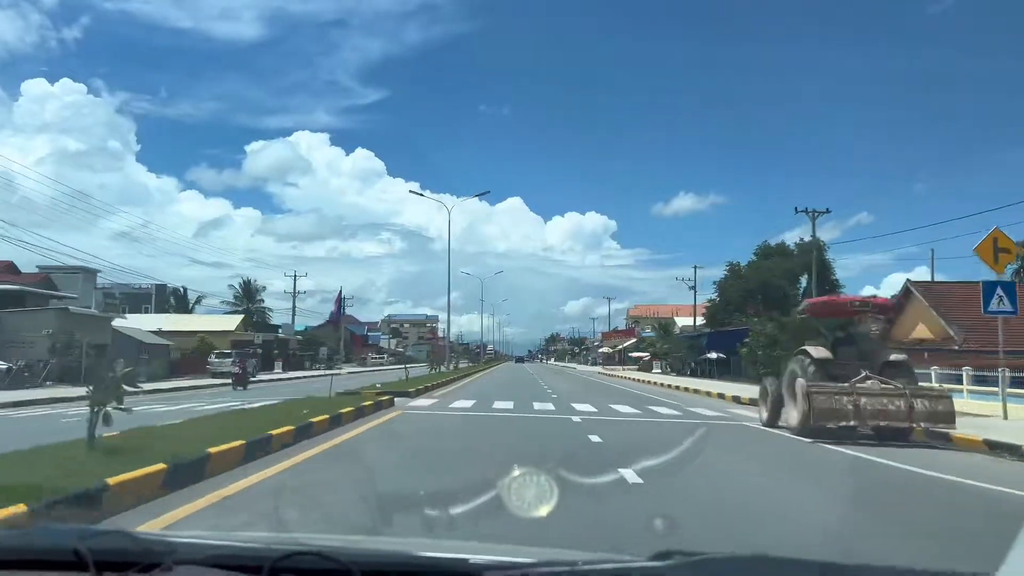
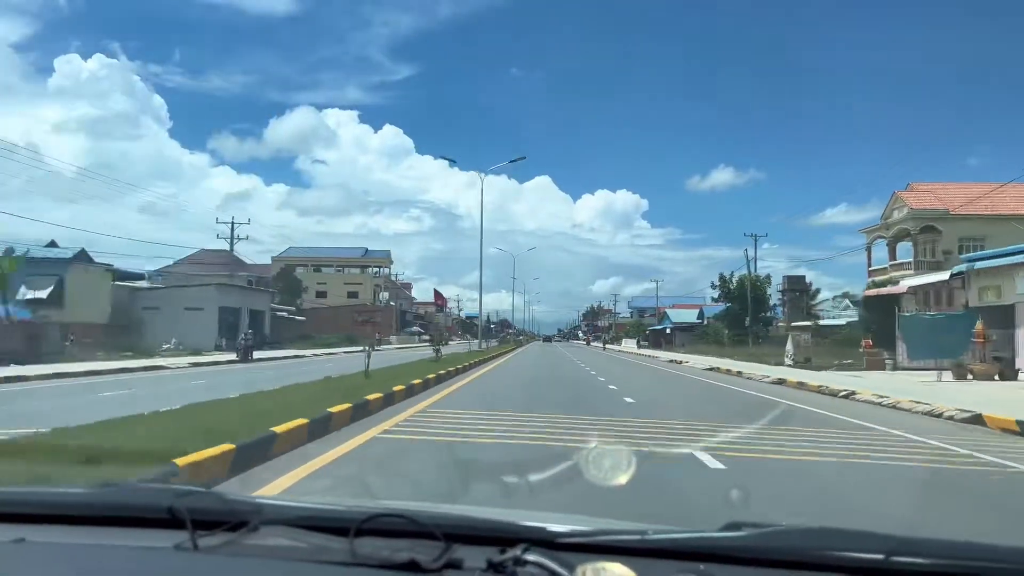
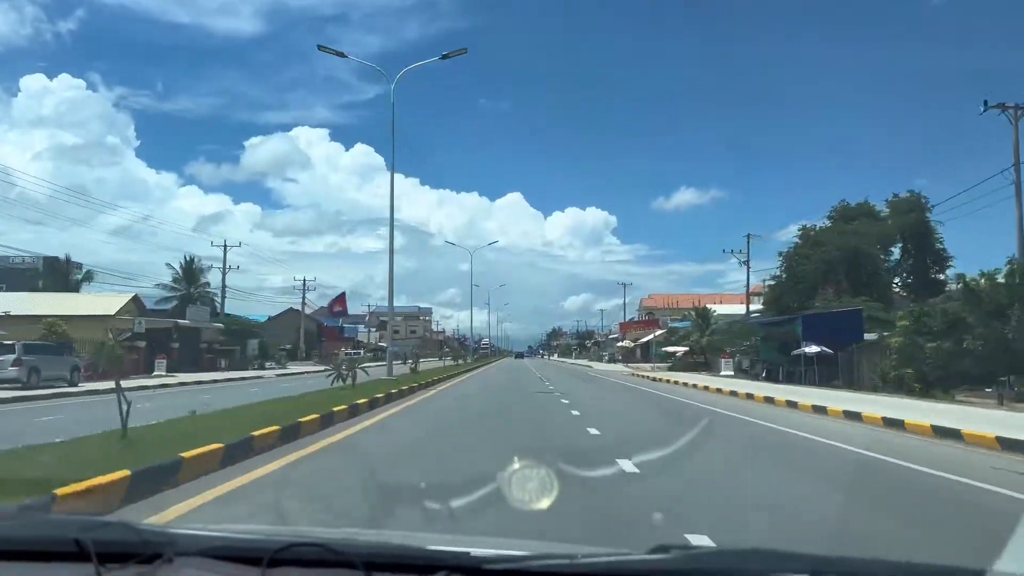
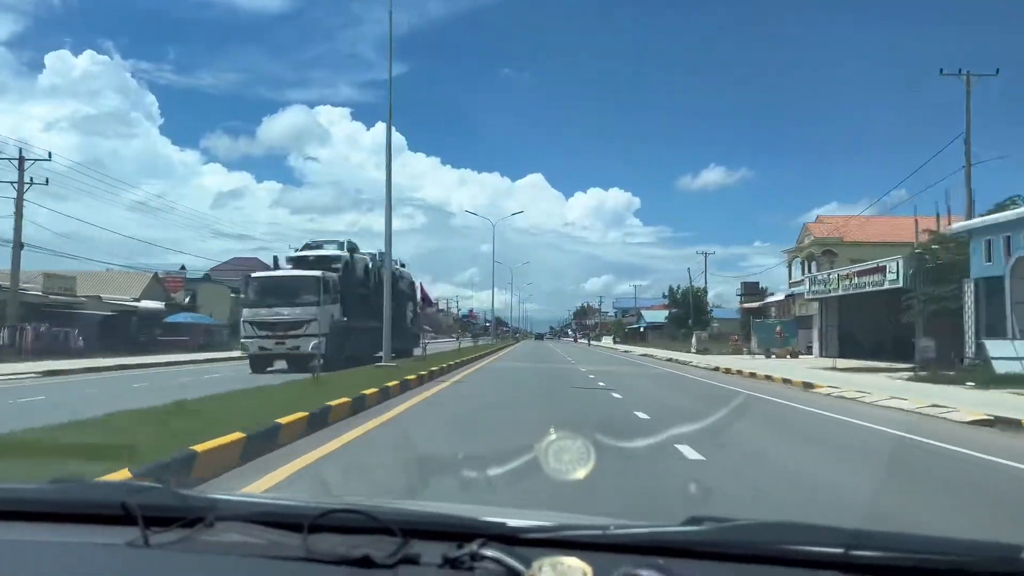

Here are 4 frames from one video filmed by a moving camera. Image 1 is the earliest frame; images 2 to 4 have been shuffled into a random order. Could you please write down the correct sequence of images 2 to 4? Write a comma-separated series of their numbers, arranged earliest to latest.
3, 4, 2
